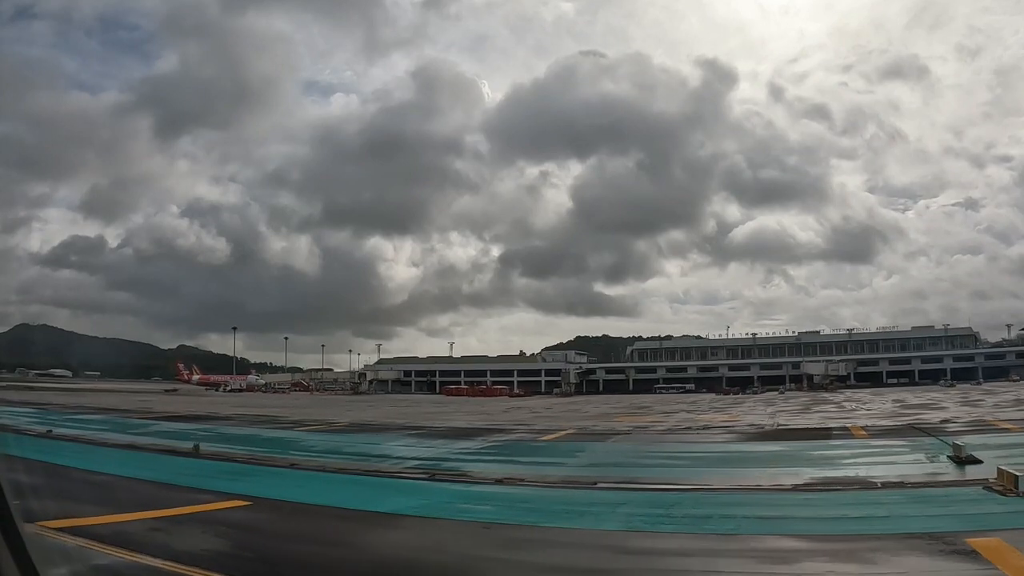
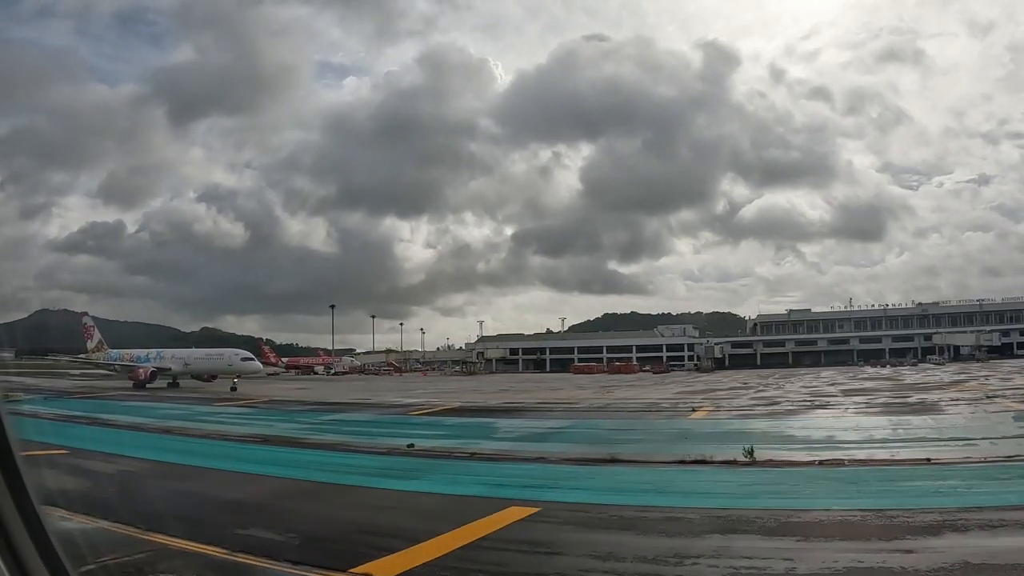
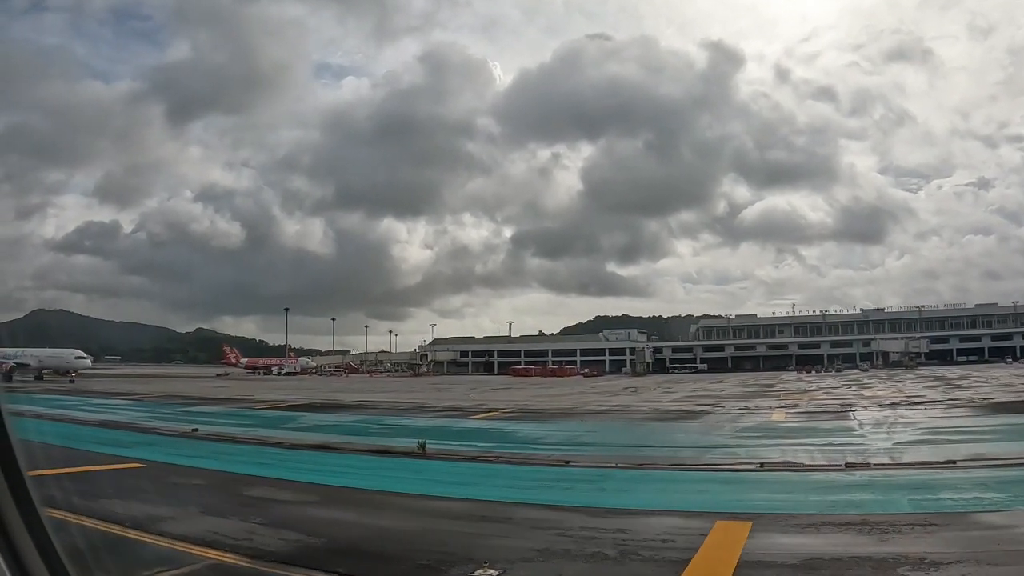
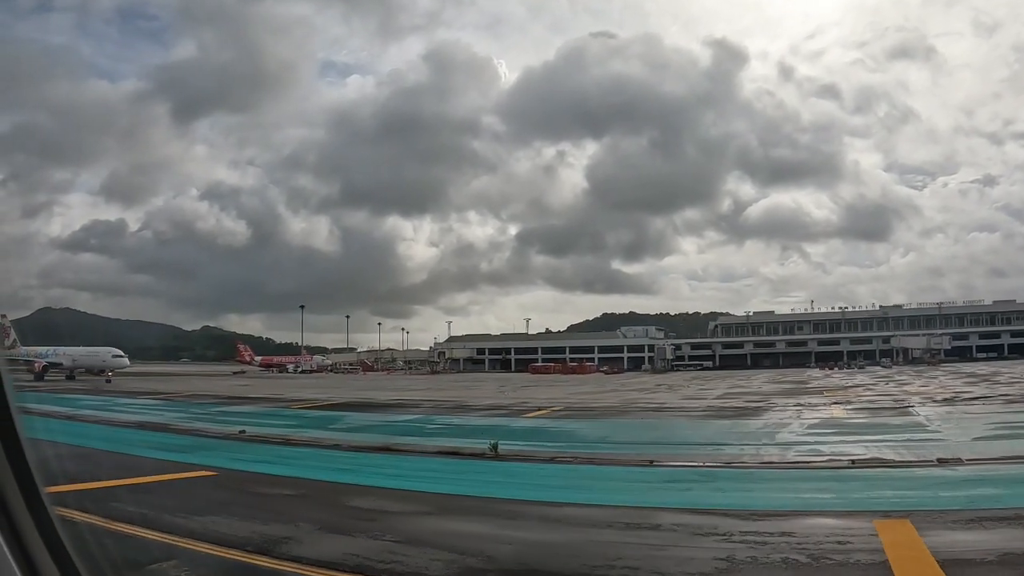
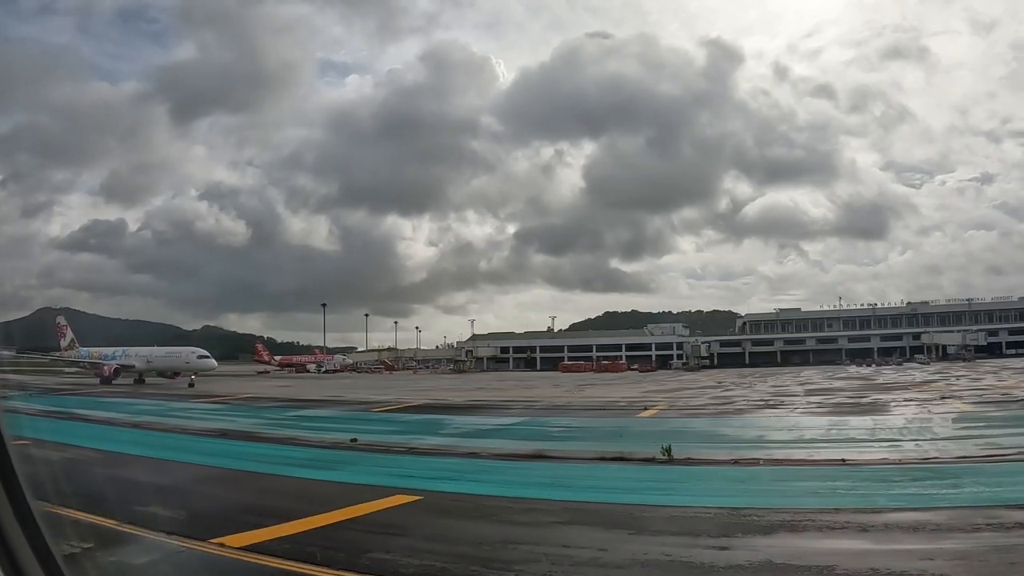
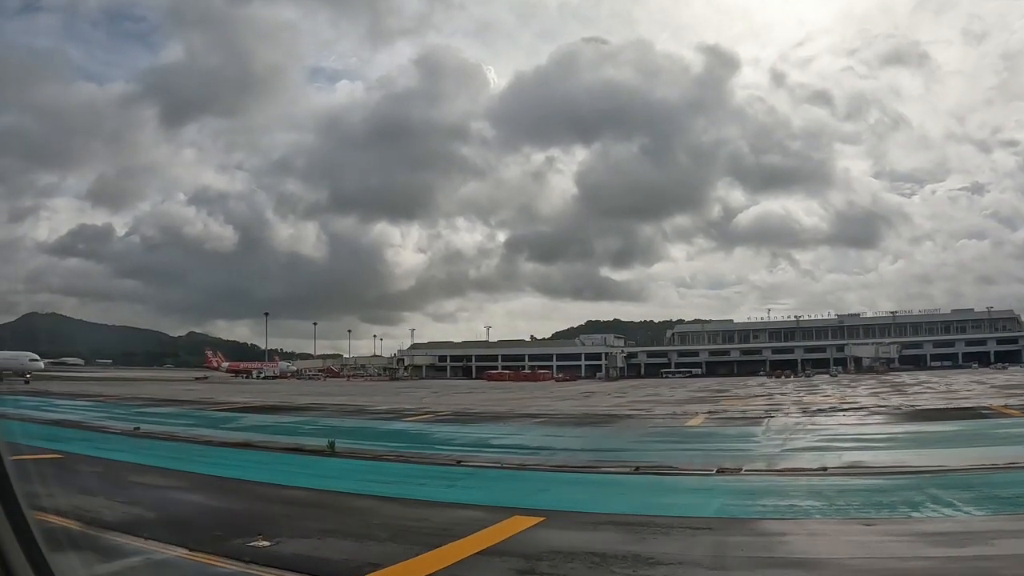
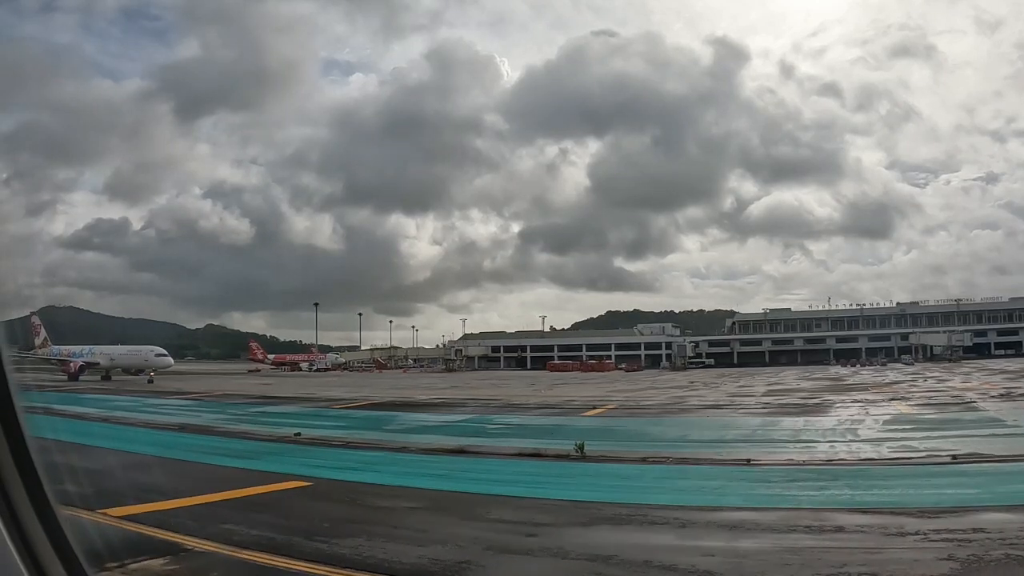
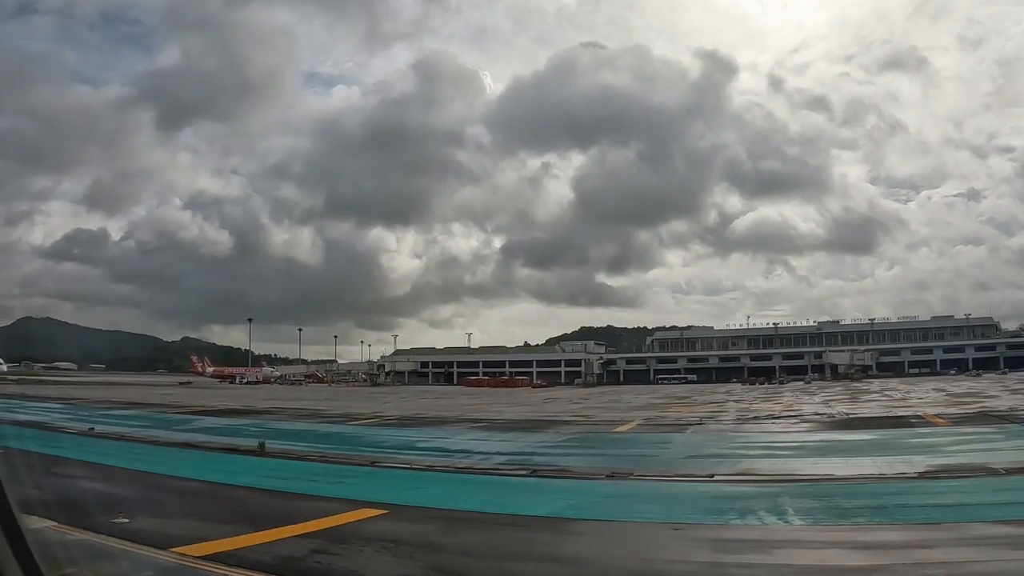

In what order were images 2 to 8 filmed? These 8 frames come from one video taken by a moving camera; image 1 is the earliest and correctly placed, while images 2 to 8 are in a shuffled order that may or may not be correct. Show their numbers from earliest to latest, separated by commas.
8, 6, 3, 4, 7, 5, 2
